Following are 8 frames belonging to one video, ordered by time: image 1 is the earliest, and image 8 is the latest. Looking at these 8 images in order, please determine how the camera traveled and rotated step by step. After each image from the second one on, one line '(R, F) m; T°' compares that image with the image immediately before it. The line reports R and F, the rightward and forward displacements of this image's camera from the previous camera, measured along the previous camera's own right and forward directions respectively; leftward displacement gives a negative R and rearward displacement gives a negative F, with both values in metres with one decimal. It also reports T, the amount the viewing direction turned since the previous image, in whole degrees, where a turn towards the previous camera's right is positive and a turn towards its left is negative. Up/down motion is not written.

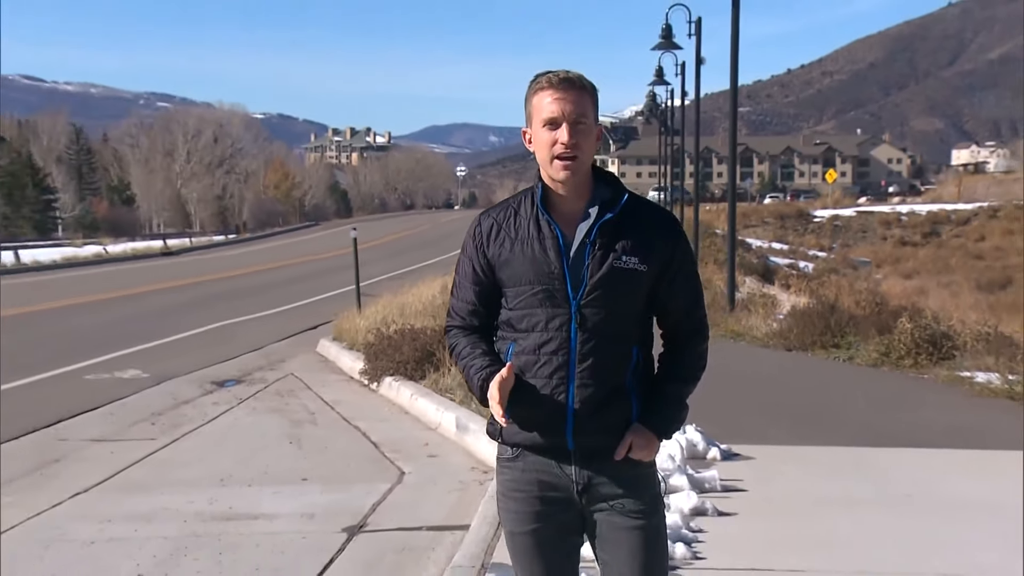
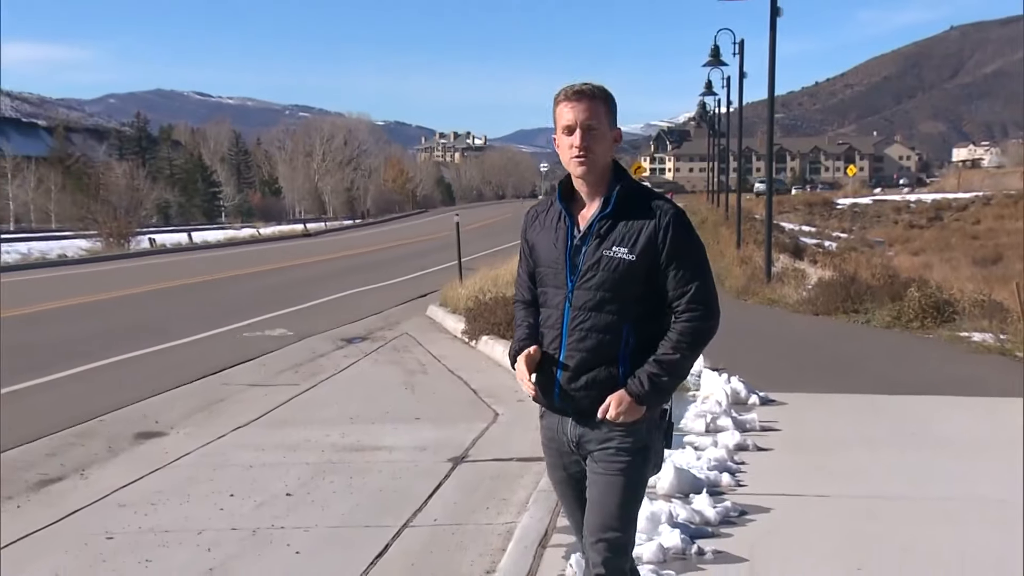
(-0.1, -0.8) m; -3°
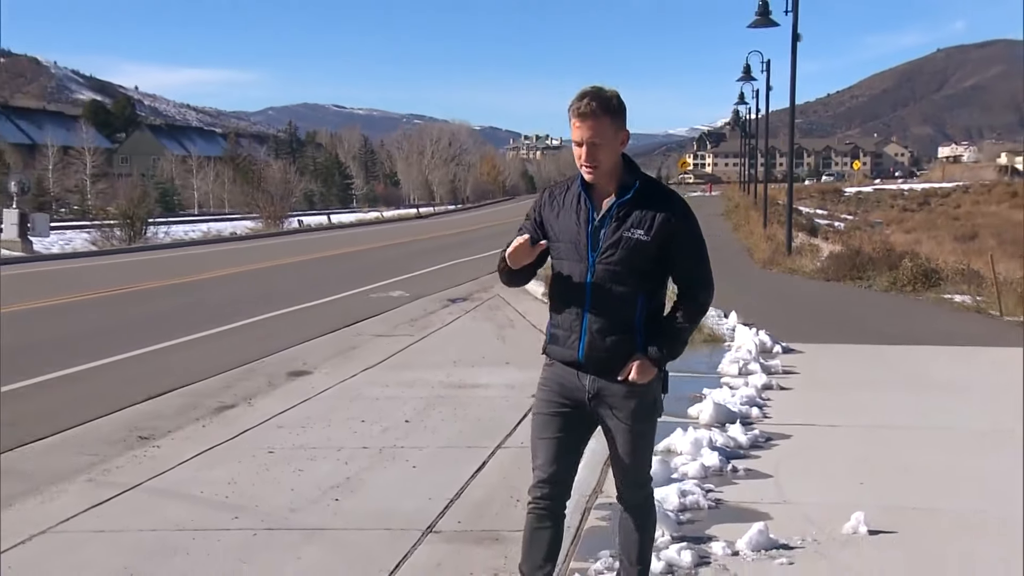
(-0.1, -1.1) m; -2°
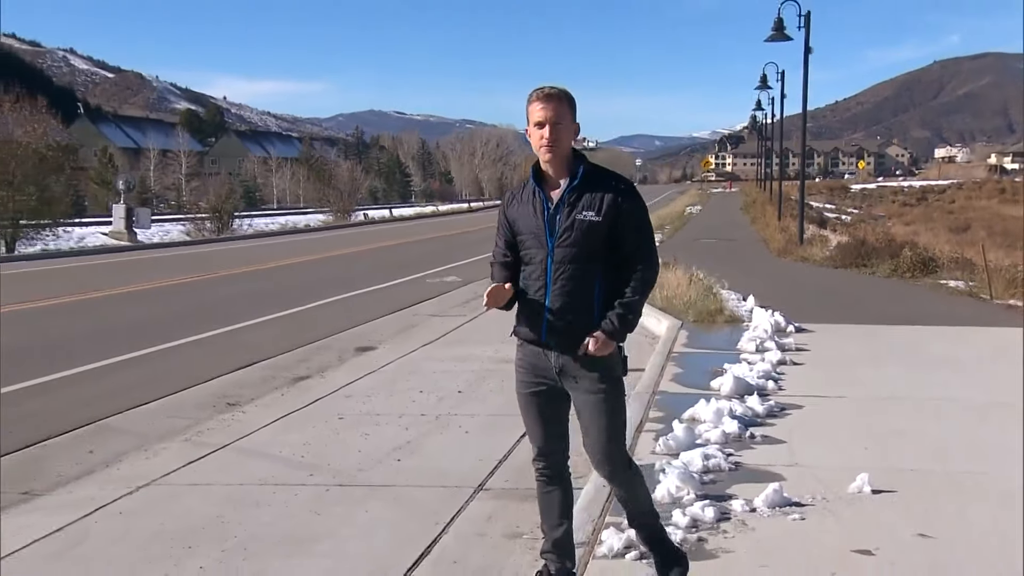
(-0.1, -0.7) m; -1°
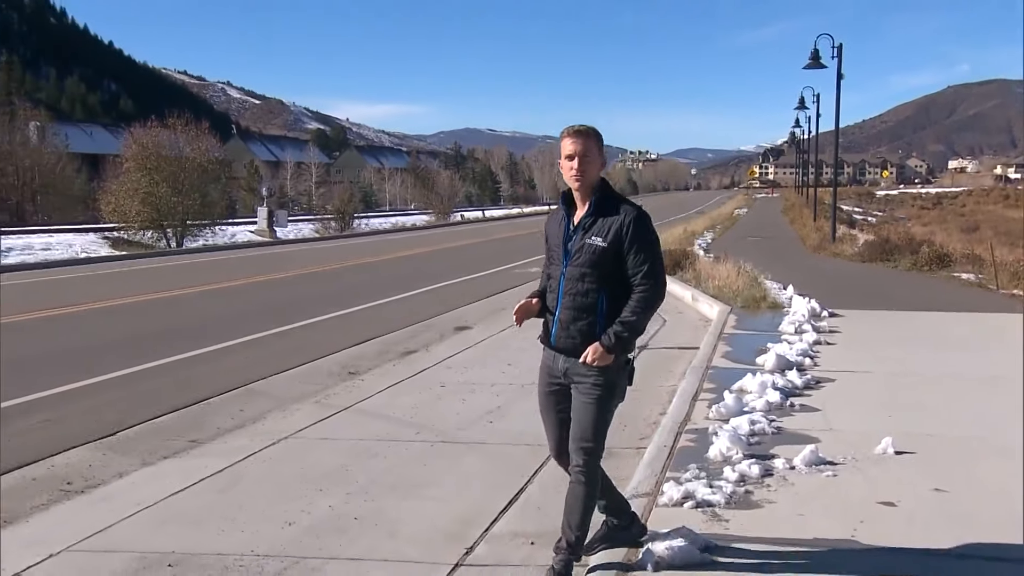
(-0.2, -1.1) m; -2°
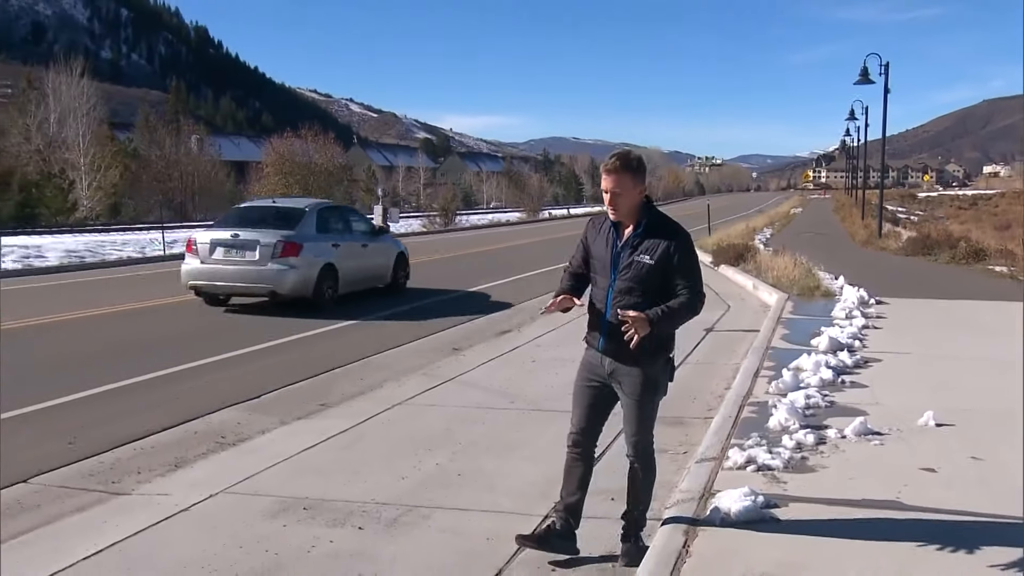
(-0.2, -1.0) m; -3°
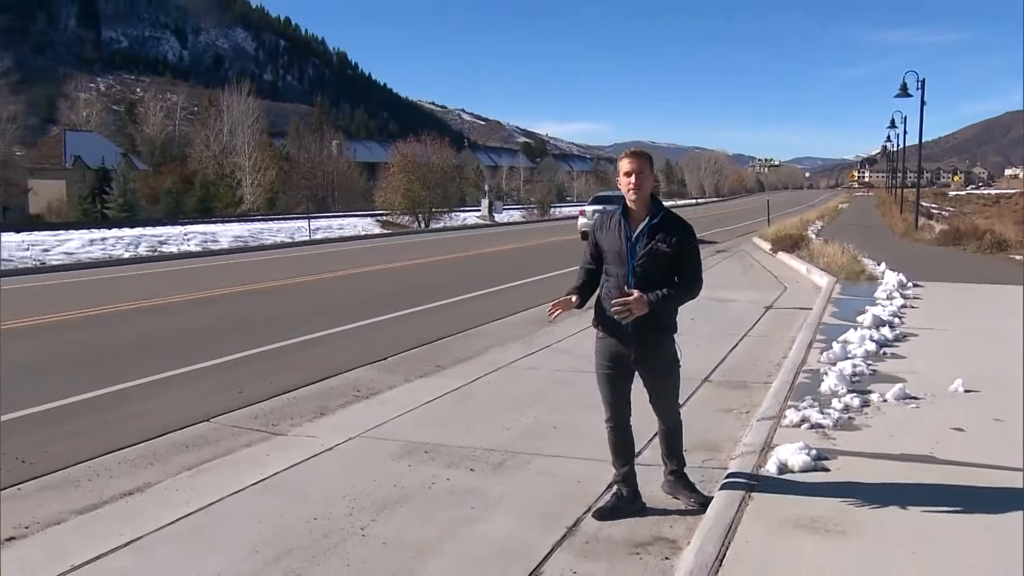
(-0.3, -1.4) m; -2°
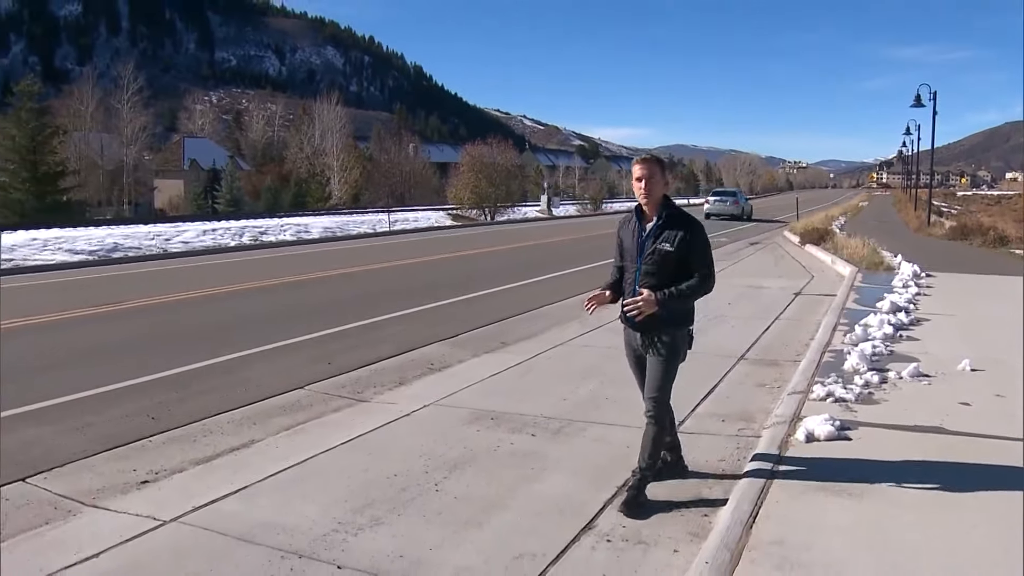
(-0.1, -1.2) m; -2°
